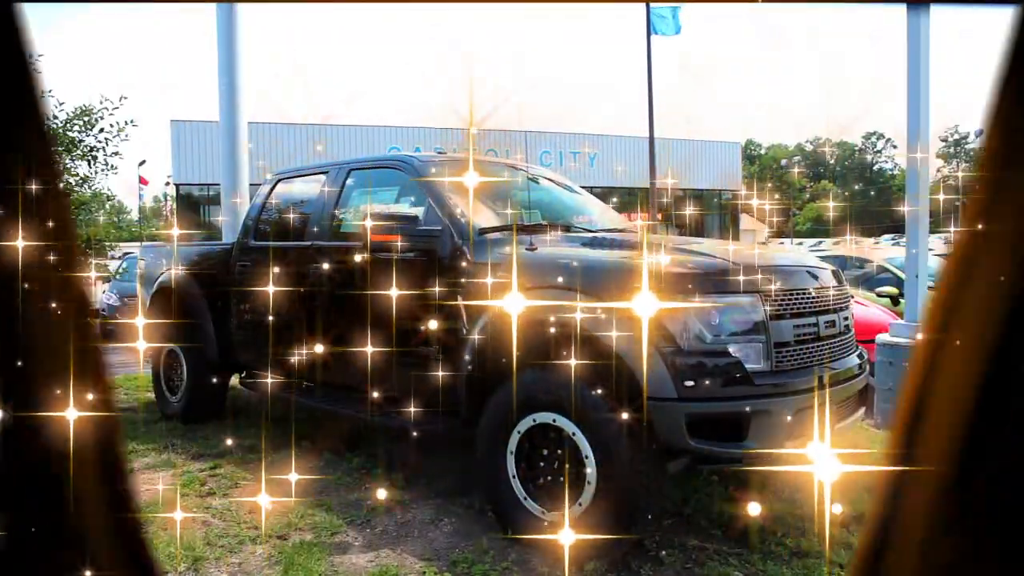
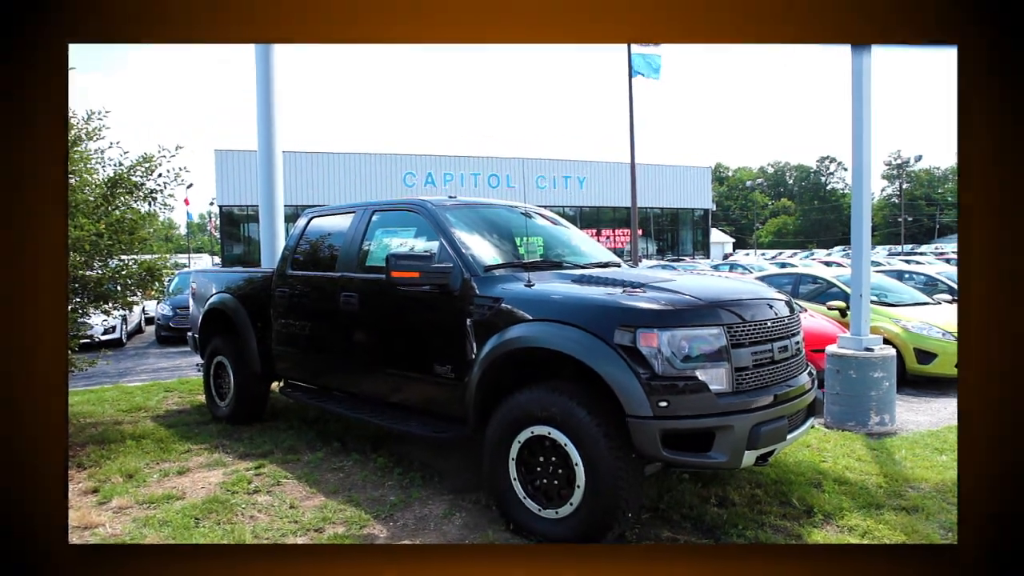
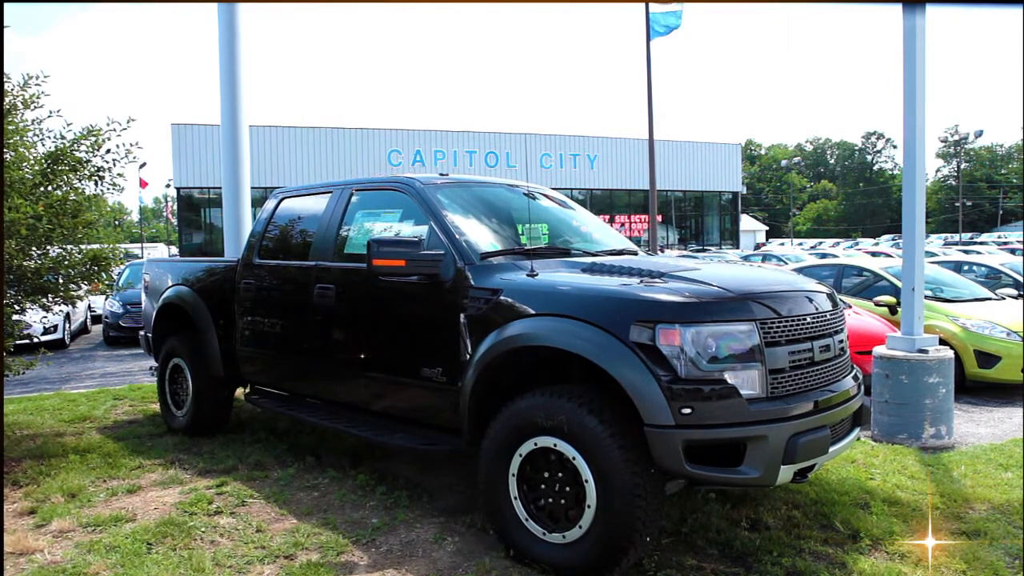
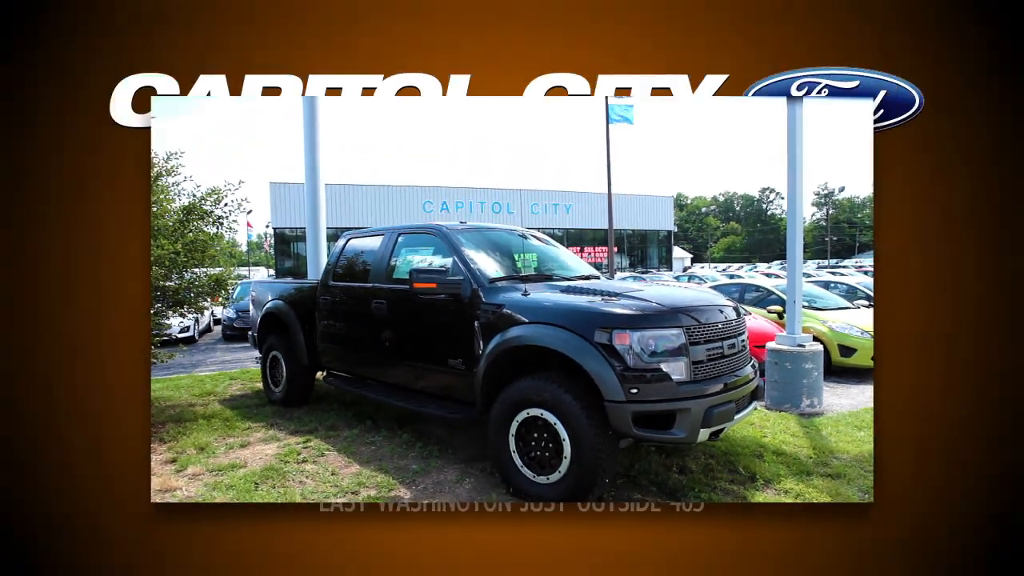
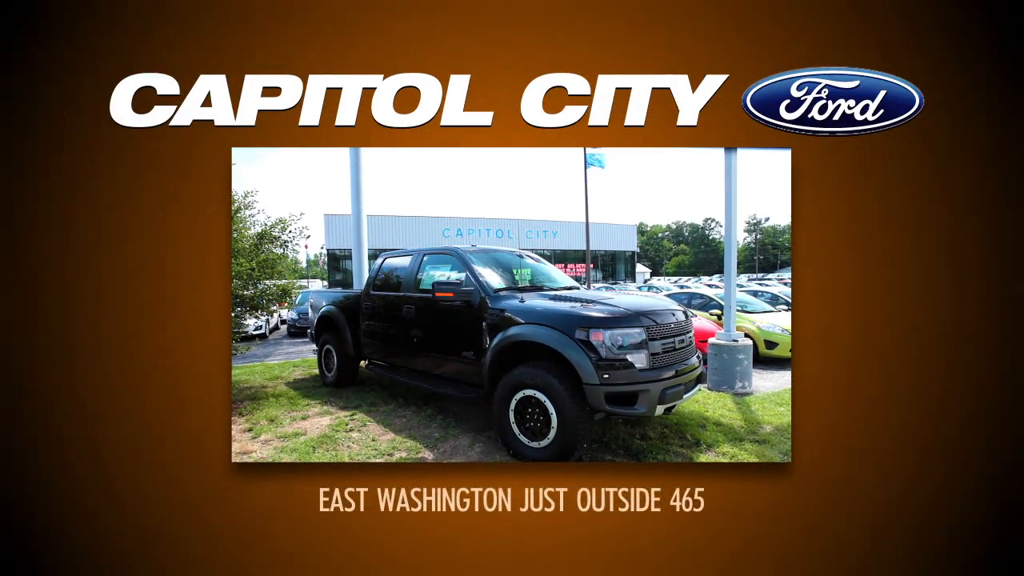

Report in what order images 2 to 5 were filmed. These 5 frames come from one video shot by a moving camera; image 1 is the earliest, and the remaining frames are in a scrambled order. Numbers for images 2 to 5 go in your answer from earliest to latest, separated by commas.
3, 2, 4, 5
